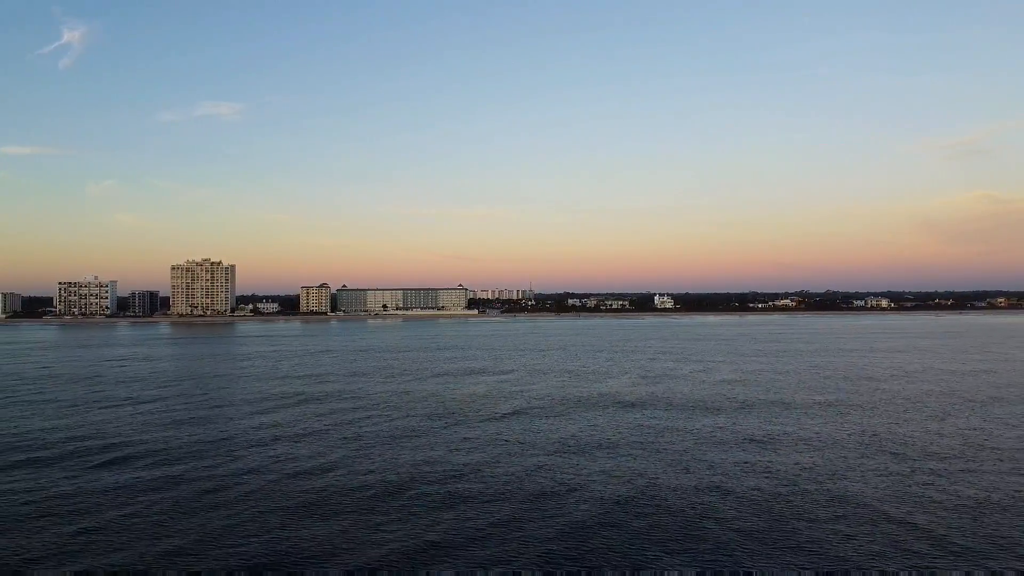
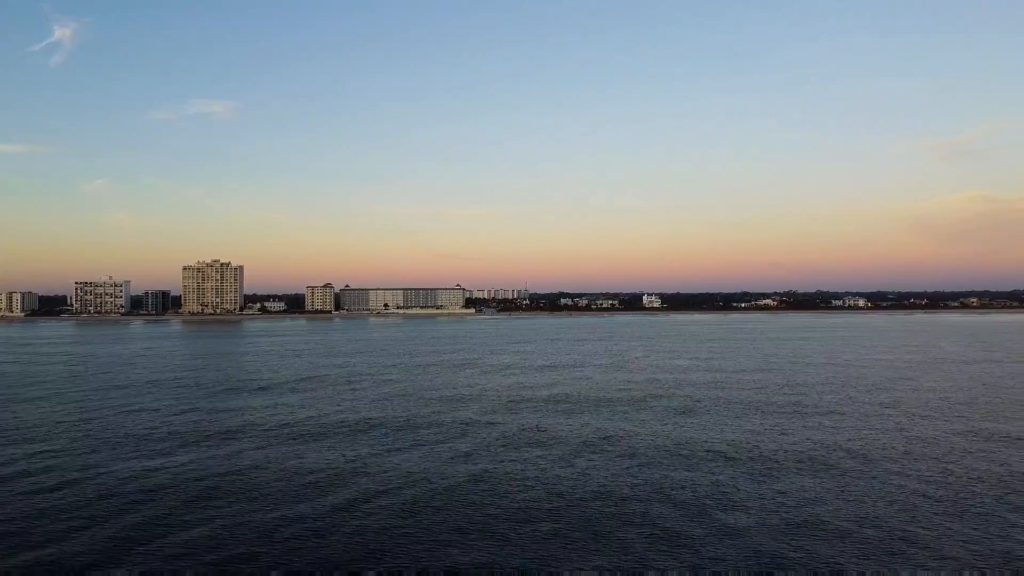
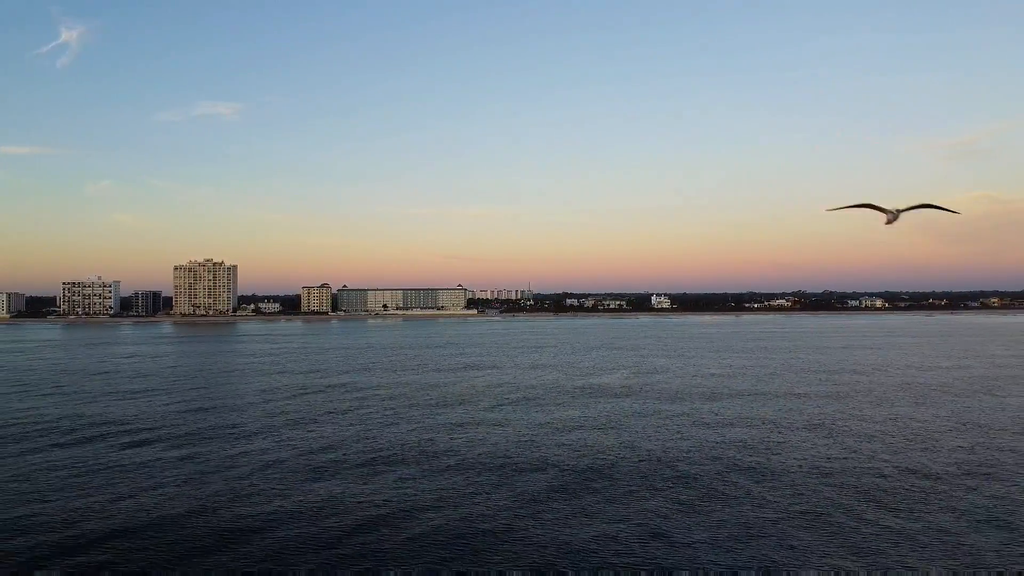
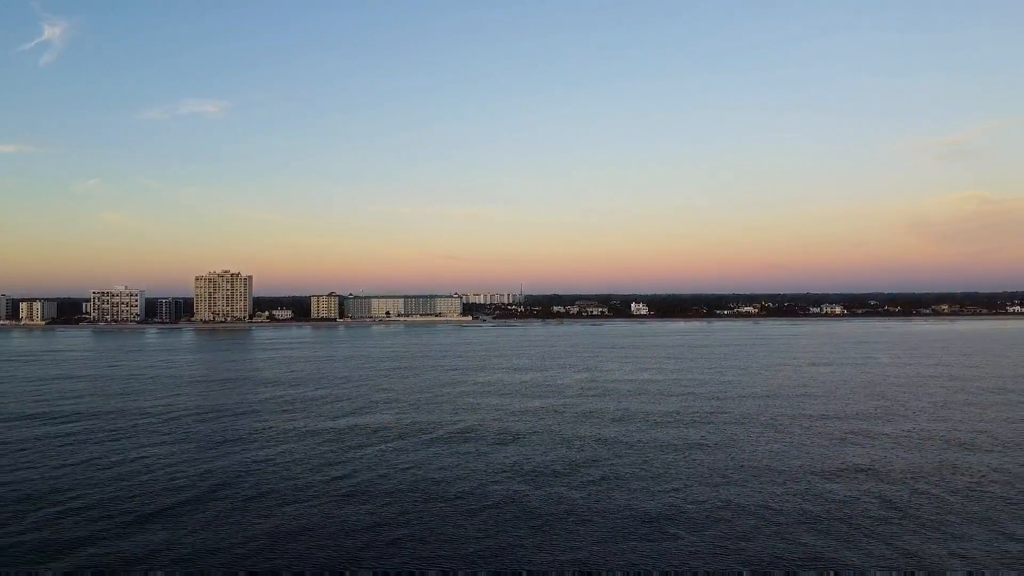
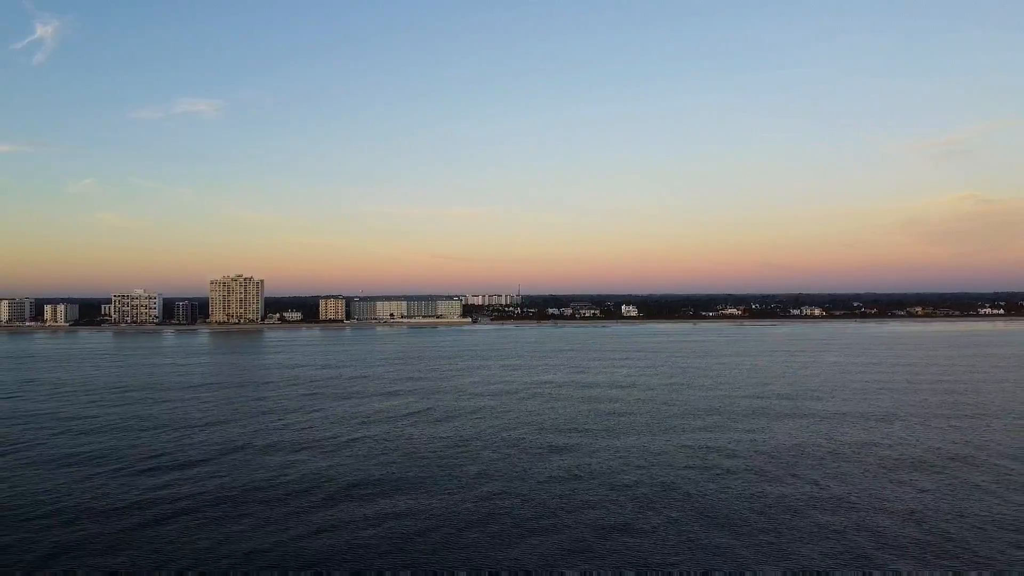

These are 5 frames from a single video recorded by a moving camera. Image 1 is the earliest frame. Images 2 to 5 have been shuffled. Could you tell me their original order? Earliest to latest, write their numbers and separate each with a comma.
3, 2, 4, 5
